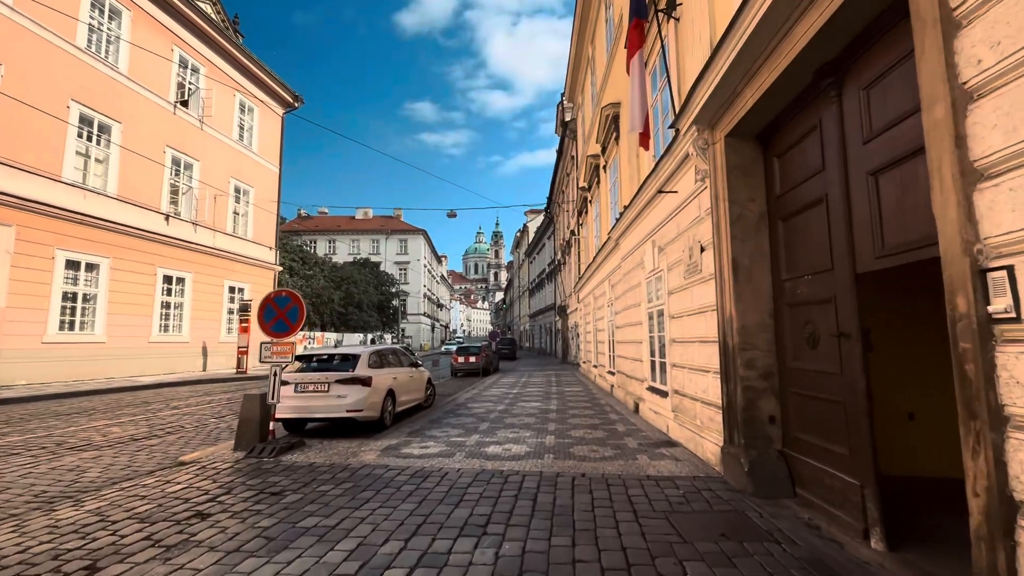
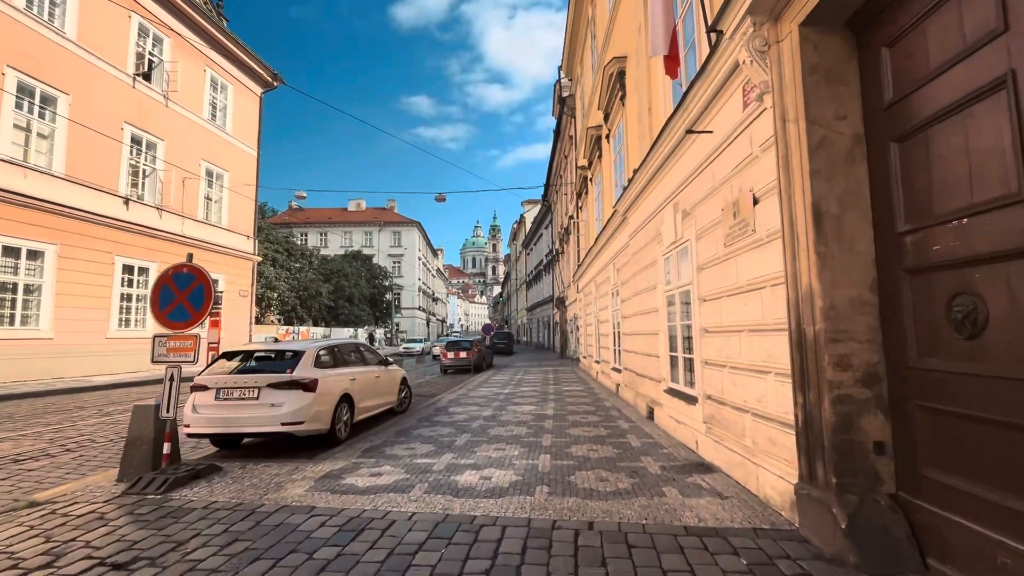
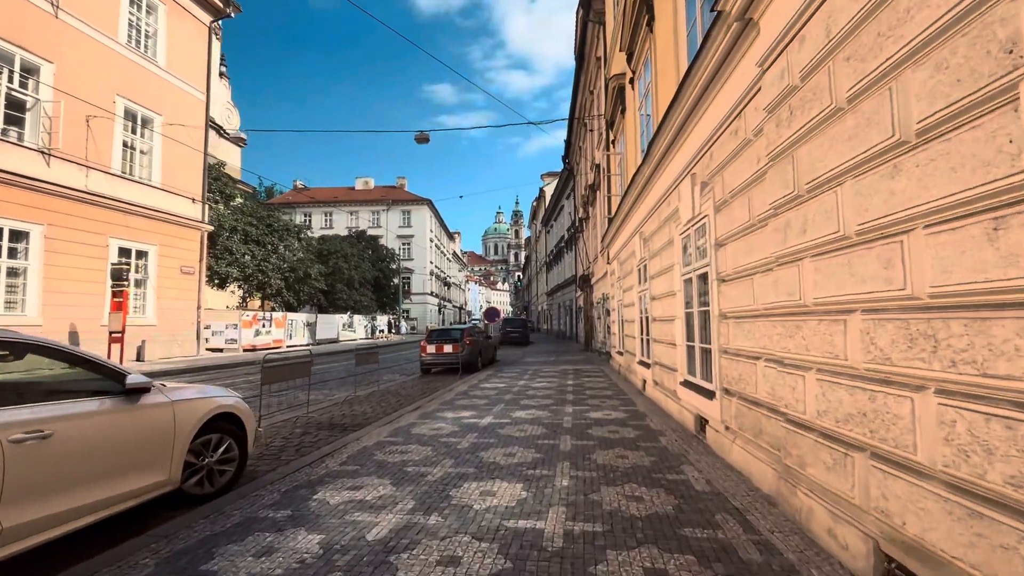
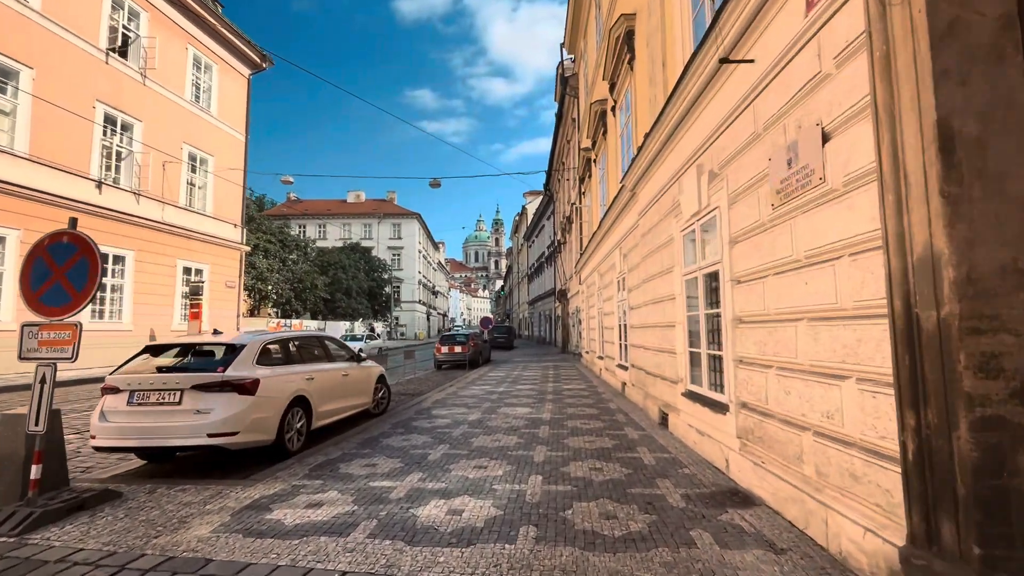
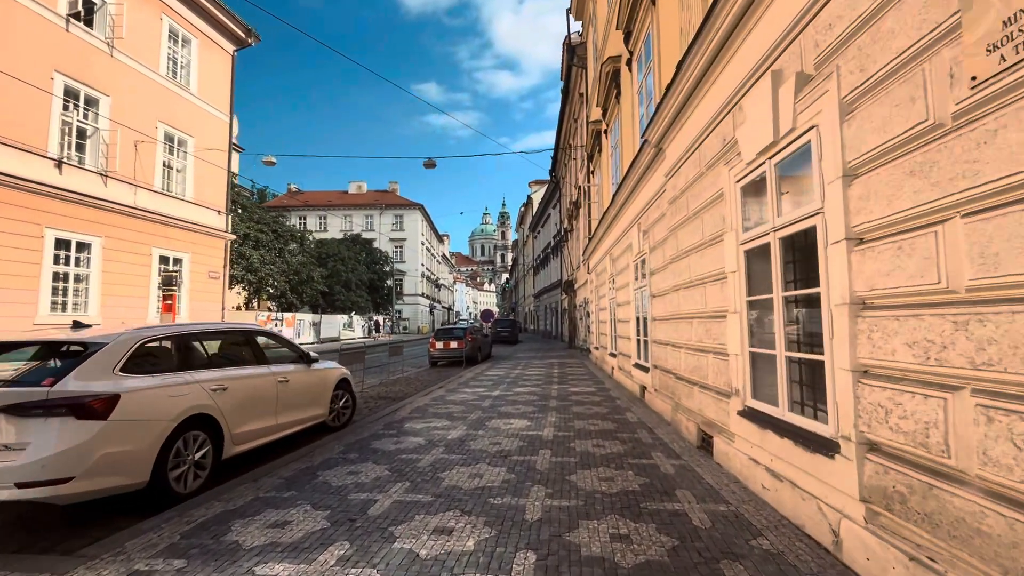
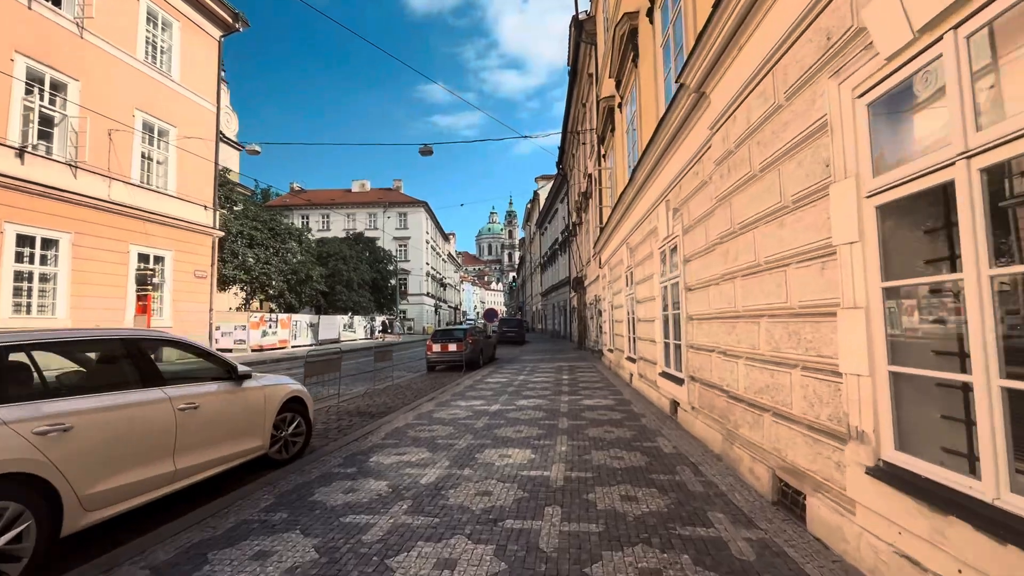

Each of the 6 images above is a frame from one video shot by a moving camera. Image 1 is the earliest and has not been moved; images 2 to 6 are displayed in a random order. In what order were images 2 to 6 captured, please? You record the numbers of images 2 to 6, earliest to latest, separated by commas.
2, 4, 5, 6, 3
